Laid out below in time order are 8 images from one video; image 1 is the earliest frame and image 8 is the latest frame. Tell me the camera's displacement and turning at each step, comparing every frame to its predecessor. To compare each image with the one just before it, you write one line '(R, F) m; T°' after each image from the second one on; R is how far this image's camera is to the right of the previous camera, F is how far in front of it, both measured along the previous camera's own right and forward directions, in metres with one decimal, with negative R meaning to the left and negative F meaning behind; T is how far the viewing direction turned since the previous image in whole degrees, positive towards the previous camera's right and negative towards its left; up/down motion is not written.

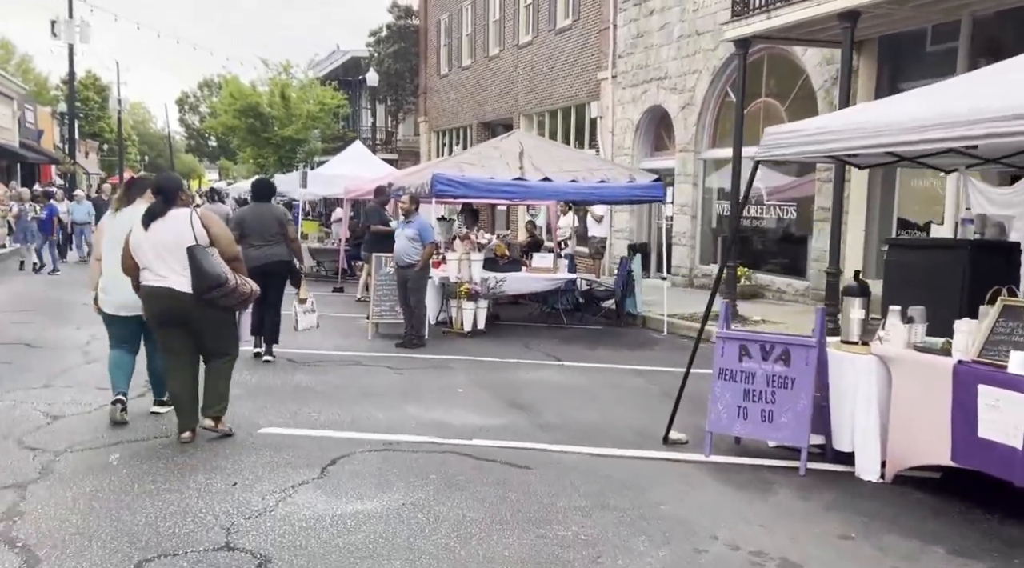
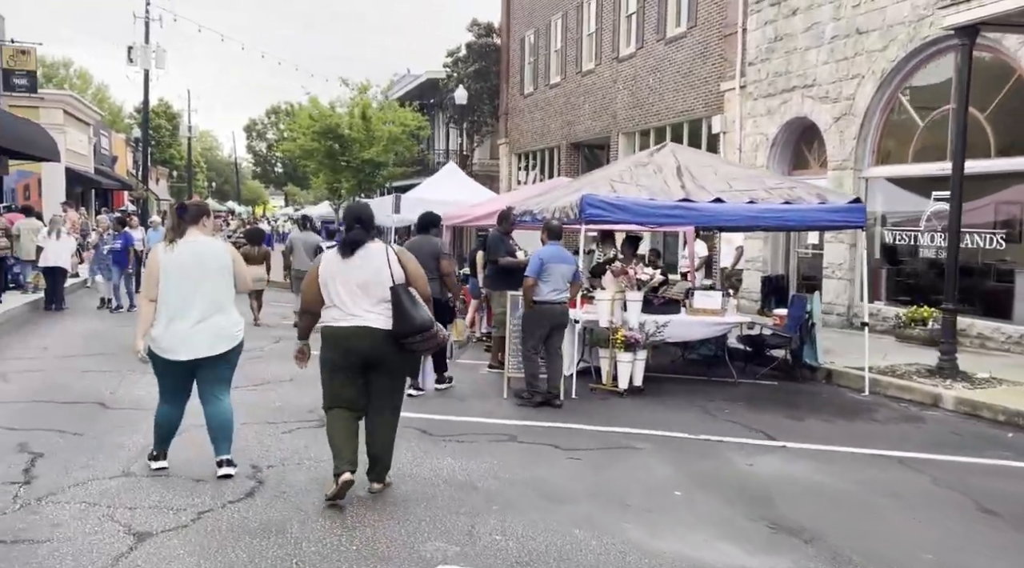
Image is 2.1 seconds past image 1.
(-0.7, +1.4) m; -4°
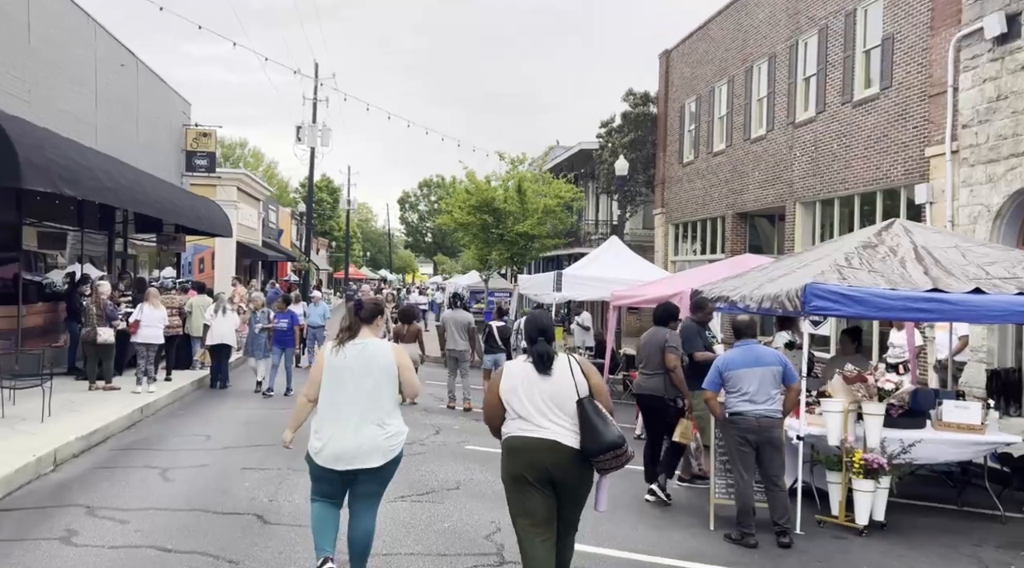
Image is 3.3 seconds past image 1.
(-0.4, +0.9) m; -9°
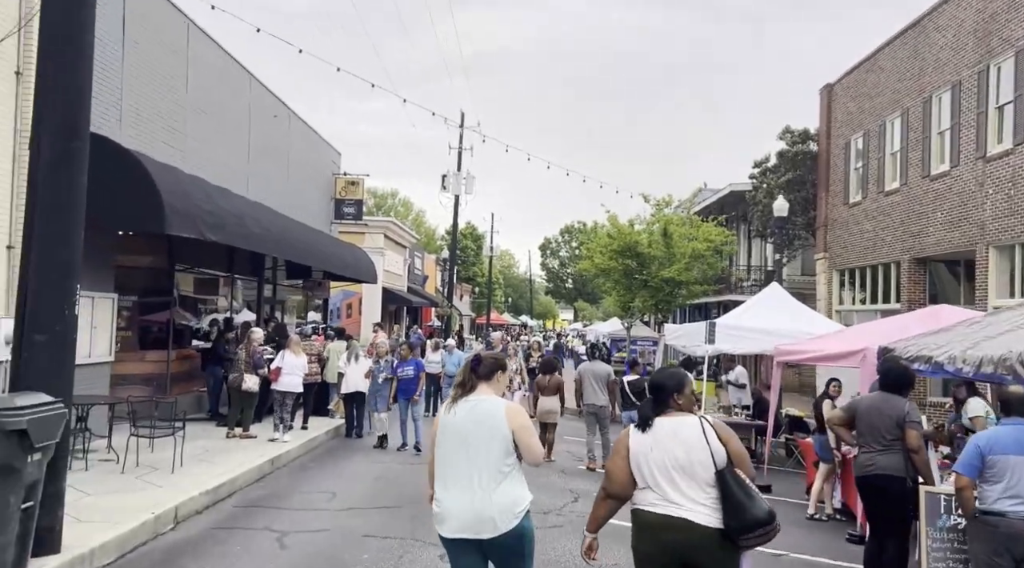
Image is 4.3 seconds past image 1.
(-0.1, +1.0) m; -8°
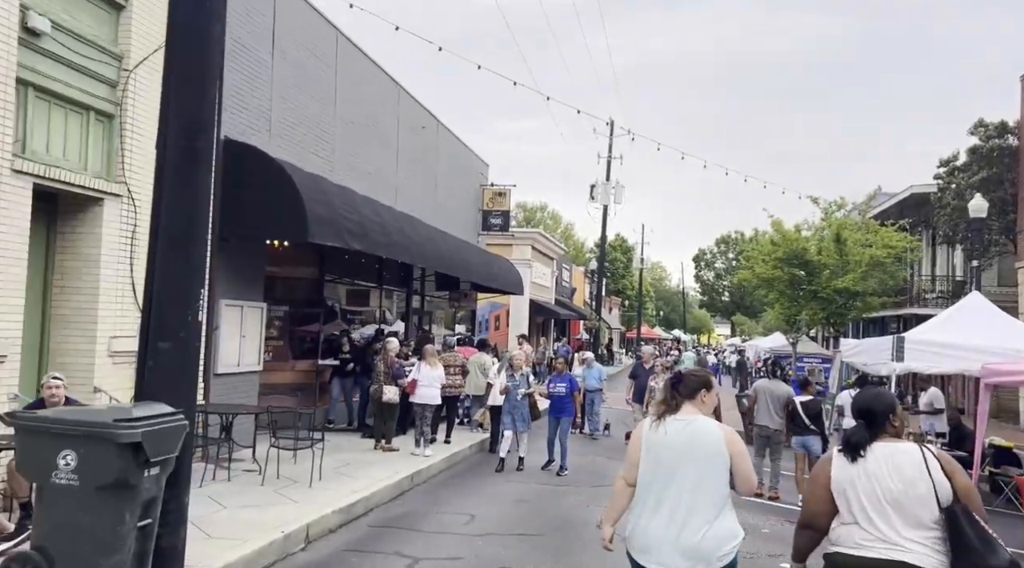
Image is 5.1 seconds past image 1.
(0.0, +1.0) m; -9°
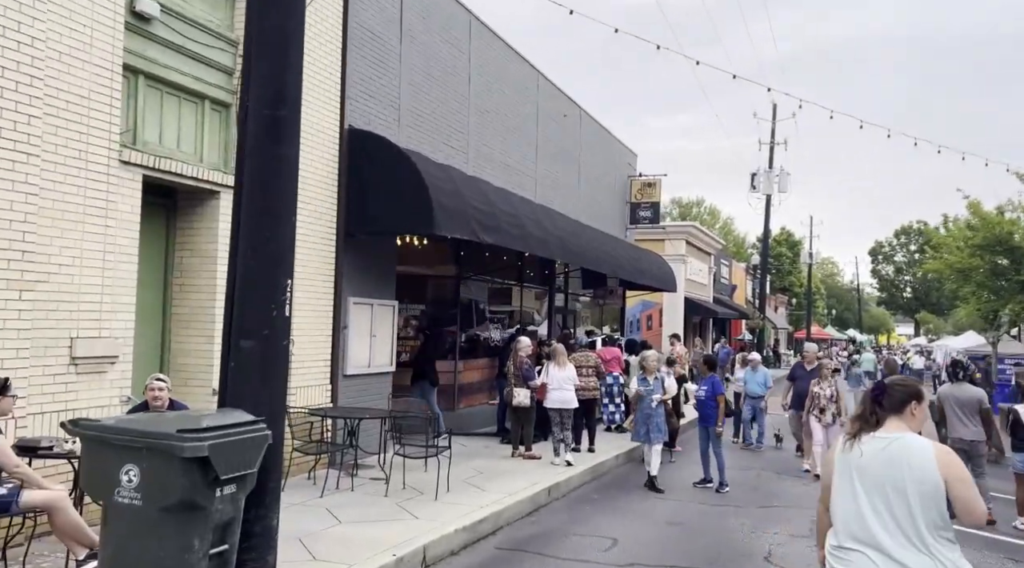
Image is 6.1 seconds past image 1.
(+0.2, +1.3) m; -10°
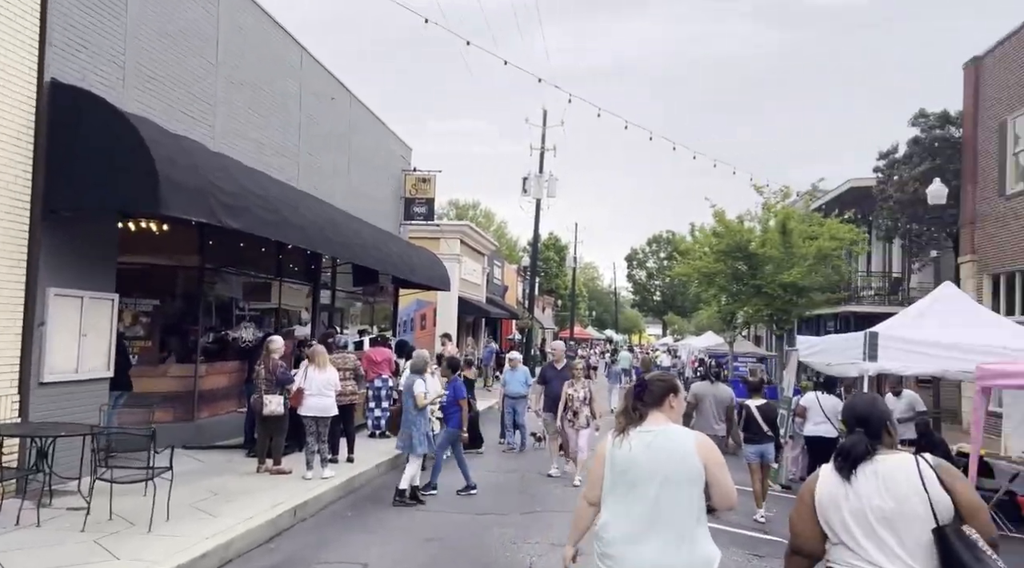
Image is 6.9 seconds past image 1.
(+0.4, +1.5) m; +13°
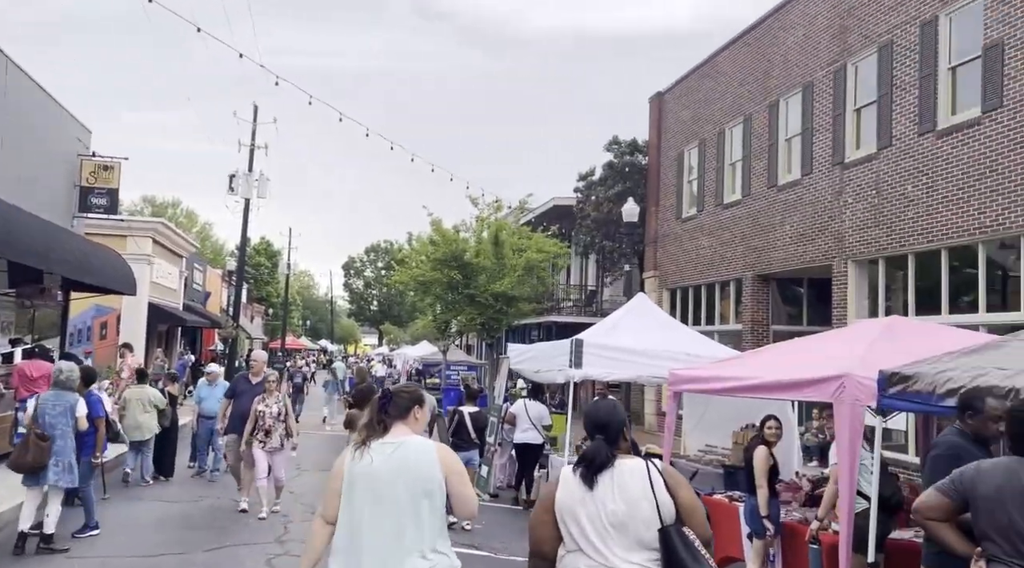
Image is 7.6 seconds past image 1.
(+0.4, +1.8) m; +17°
